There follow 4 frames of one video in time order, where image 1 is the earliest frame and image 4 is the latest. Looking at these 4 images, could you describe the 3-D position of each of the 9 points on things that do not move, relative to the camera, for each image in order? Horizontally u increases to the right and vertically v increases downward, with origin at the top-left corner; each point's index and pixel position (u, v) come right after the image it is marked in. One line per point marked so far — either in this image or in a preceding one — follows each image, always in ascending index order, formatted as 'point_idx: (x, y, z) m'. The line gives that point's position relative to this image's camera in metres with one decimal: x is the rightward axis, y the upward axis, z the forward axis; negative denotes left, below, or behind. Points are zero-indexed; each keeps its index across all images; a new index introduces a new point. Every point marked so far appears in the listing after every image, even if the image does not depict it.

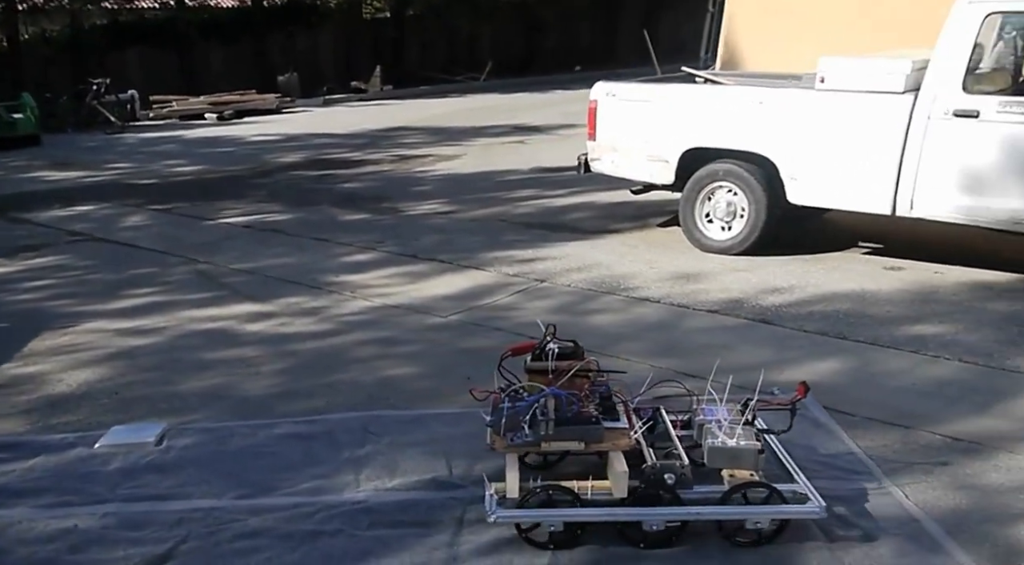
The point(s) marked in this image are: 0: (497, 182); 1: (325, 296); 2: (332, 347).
0: (-0.2, +1.2, +11.4) m
1: (-1.3, -0.1, +6.6) m
2: (-1.1, -0.4, +5.6) m
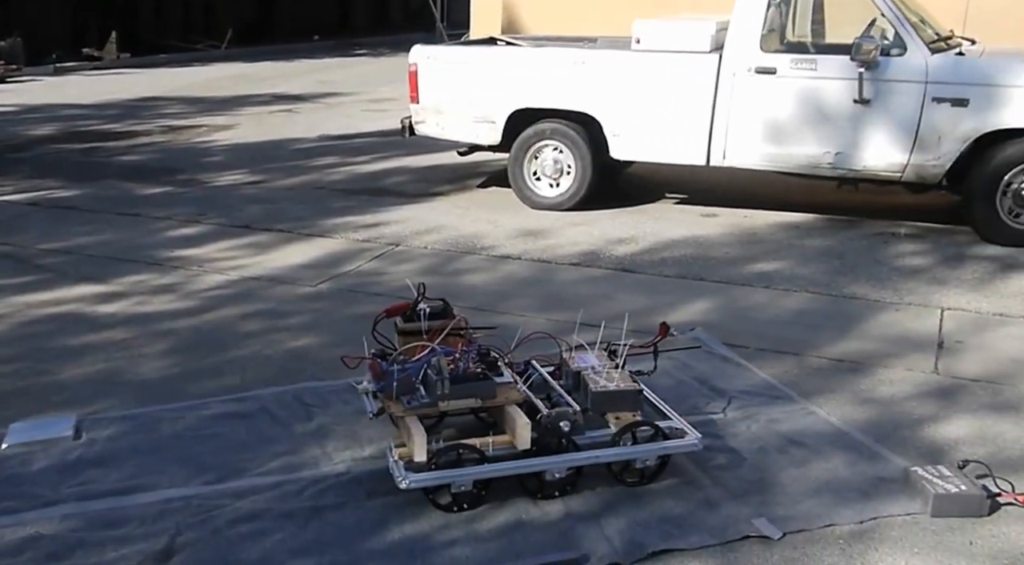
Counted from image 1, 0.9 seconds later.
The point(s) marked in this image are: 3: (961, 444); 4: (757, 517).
0: (-2.6, +1.6, +11.0) m
1: (-2.2, +0.1, +6.2) m
2: (-1.7, -0.2, +5.2) m
3: (+2.0, -0.7, +4.2) m
4: (+0.9, -0.9, +3.5) m
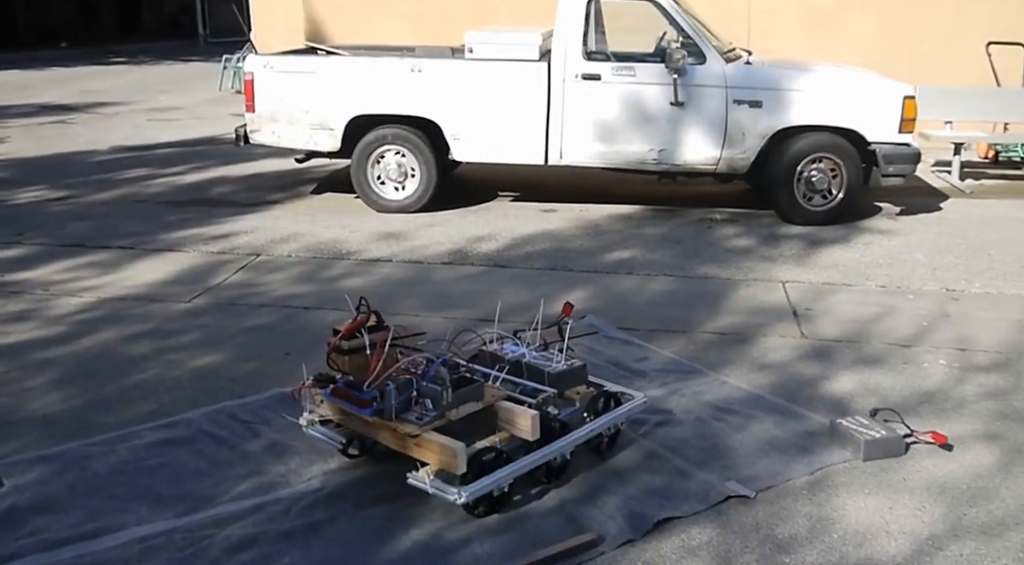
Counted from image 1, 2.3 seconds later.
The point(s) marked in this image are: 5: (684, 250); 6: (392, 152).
0: (-4.6, +1.3, +10.0) m
1: (-2.9, -0.1, +5.5) m
2: (-2.1, -0.3, +4.7) m
3: (+1.7, -0.6, +4.7) m
4: (+0.9, -0.8, +3.8) m
5: (+1.3, +0.2, +7.2) m
6: (-1.0, +1.1, +8.1) m
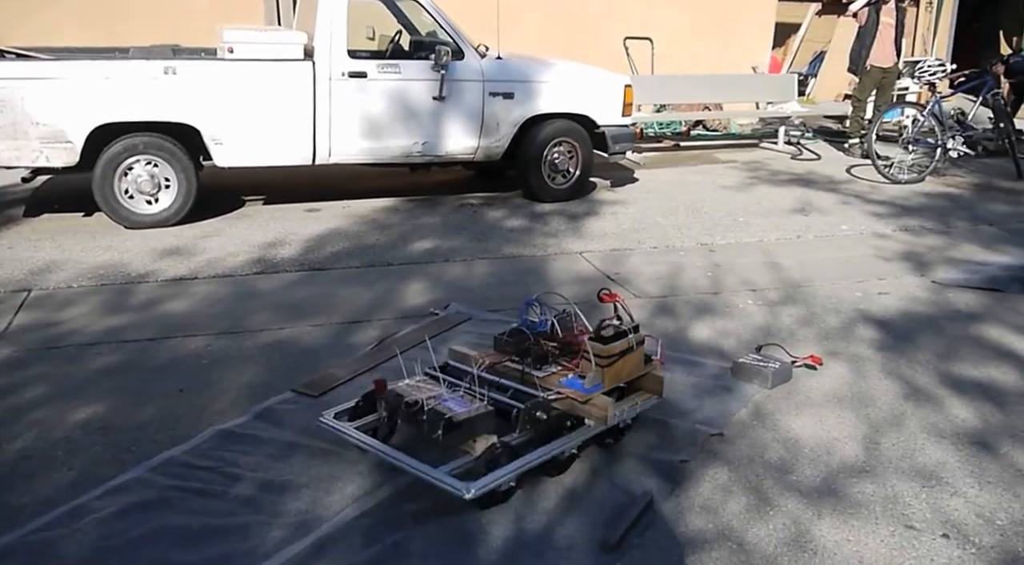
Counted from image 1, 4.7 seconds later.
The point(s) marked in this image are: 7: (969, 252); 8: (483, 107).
0: (-7.0, +0.6, +7.5) m
1: (-3.4, -0.5, +4.1) m
2: (-2.3, -0.6, +3.8) m
3: (+1.2, -0.3, +5.4) m
4: (+0.8, -0.6, +4.2) m
5: (-0.3, +0.3, +7.5) m
6: (-2.9, +0.9, +7.2) m
7: (+3.9, +0.3, +8.1) m
8: (-0.3, +1.6, +8.4) m
